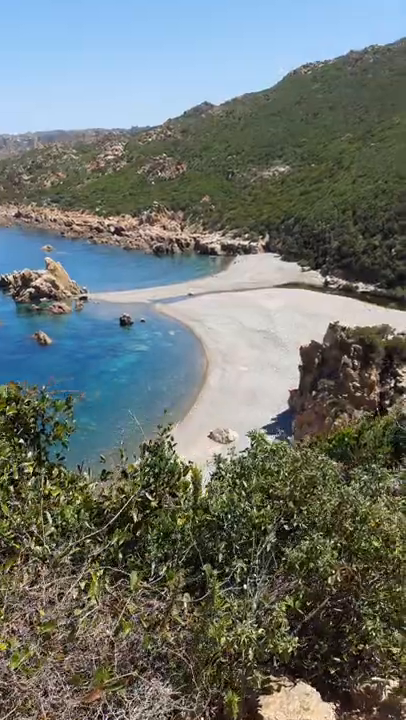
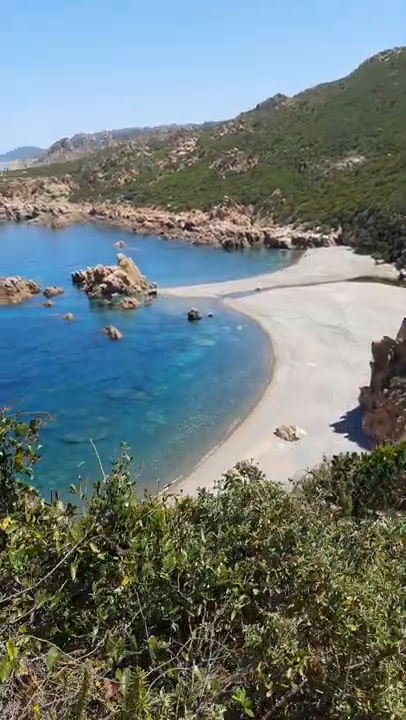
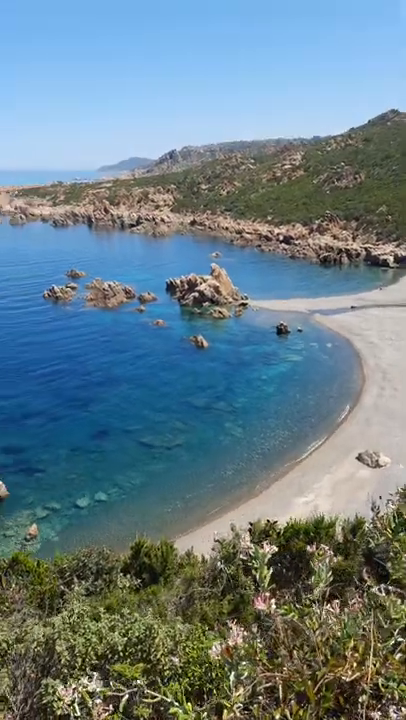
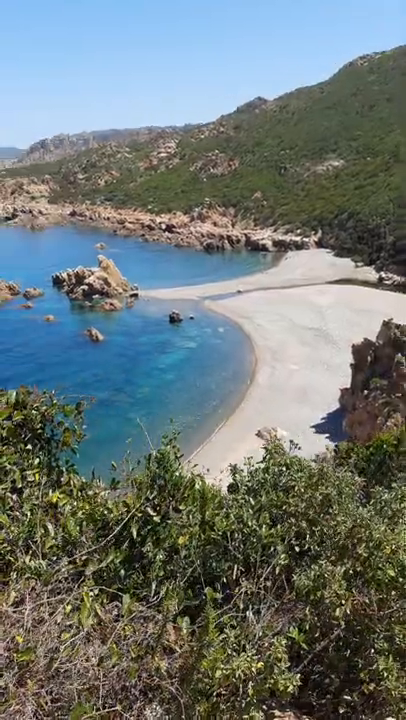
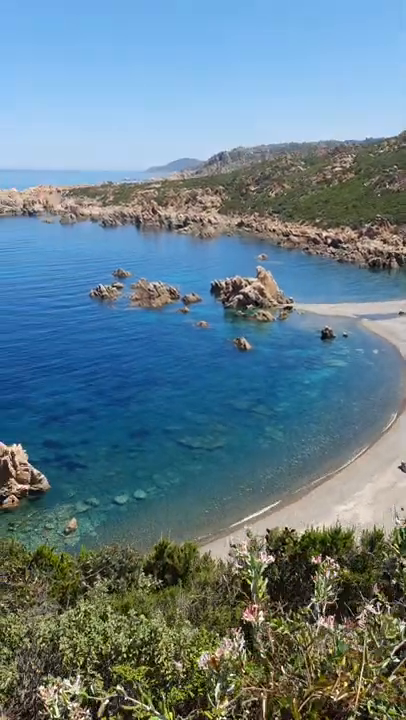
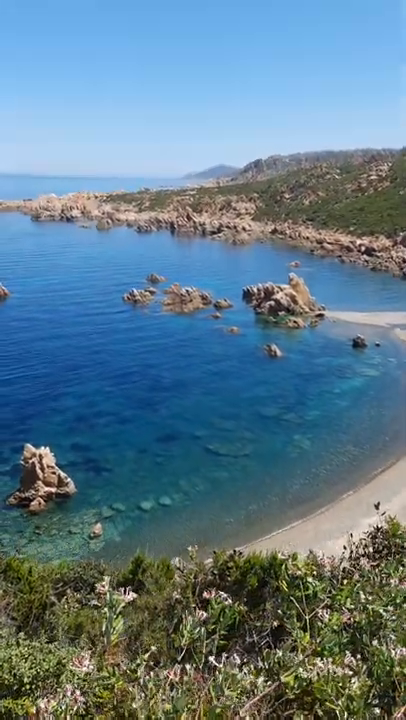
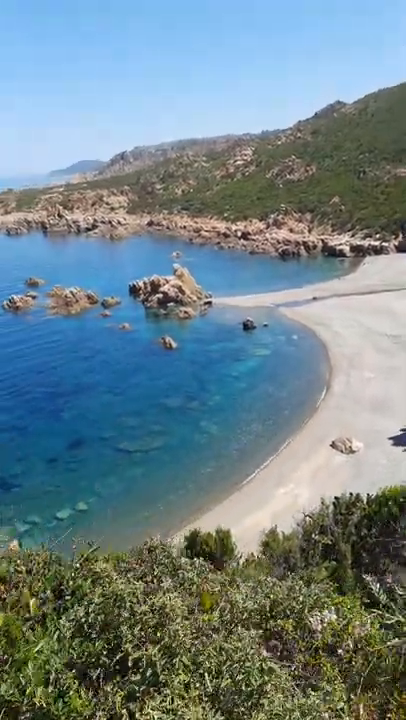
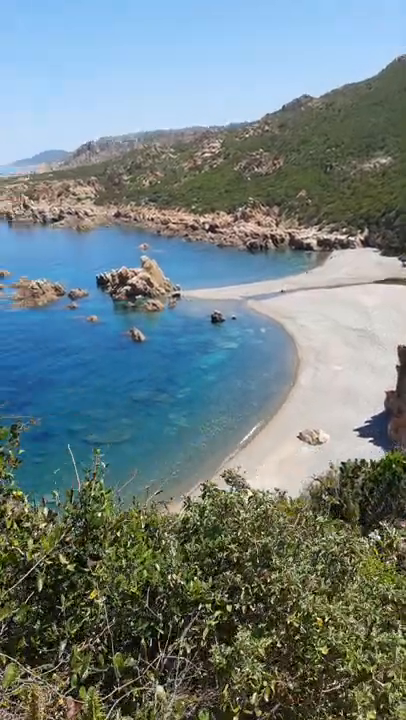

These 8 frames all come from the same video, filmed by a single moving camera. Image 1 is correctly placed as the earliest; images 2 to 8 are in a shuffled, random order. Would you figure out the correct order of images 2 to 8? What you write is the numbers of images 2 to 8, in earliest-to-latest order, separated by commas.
4, 2, 8, 7, 3, 5, 6
